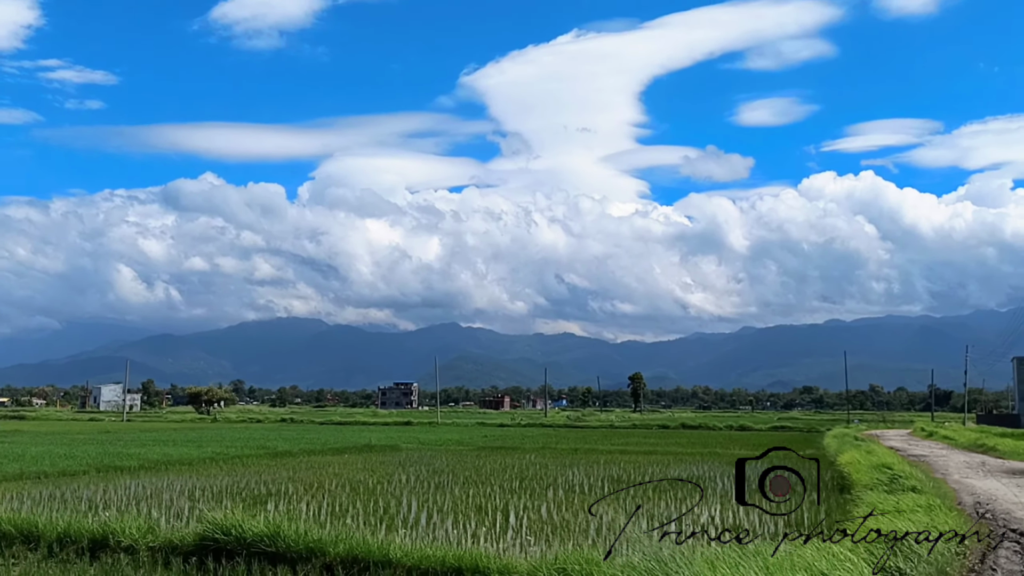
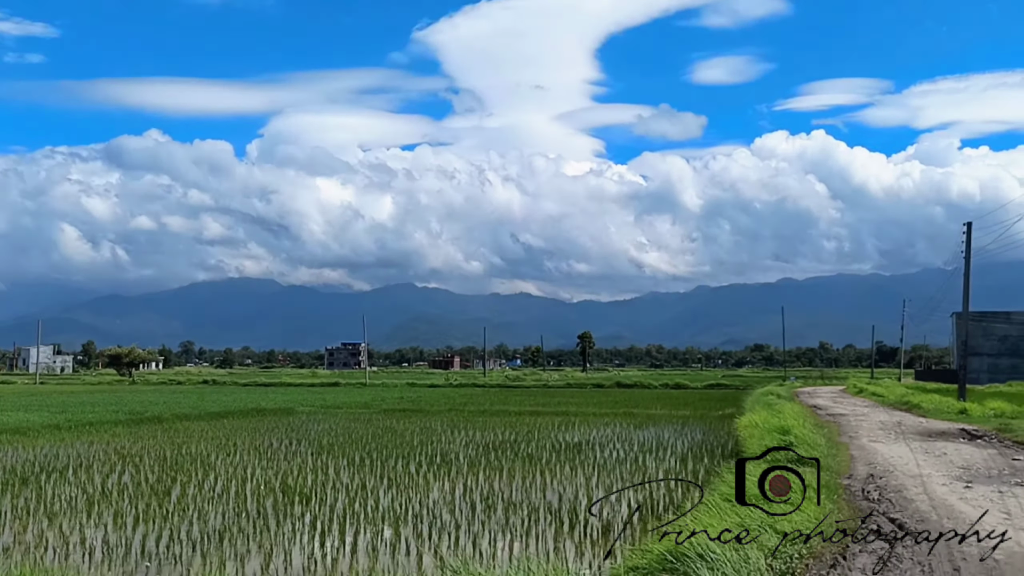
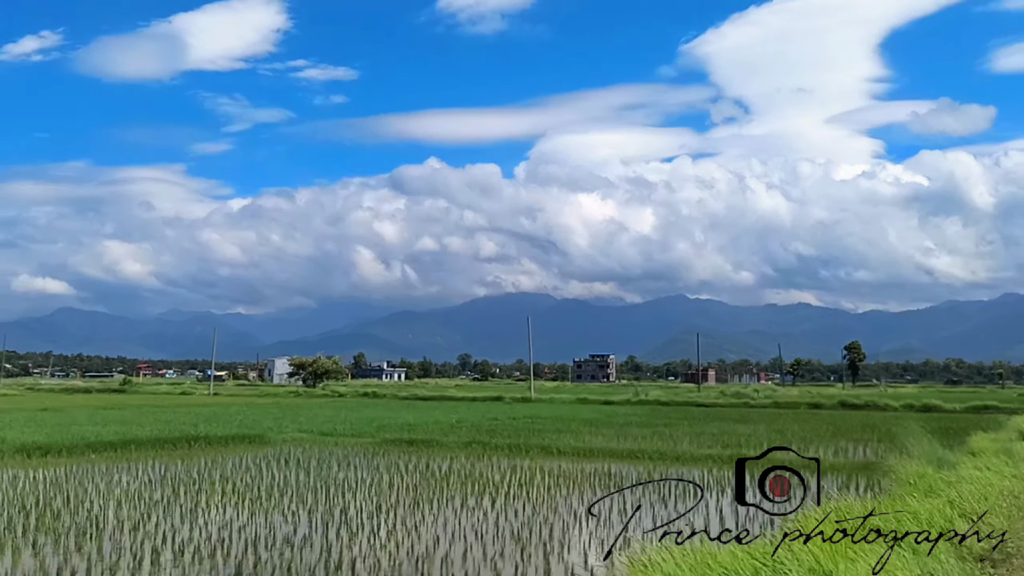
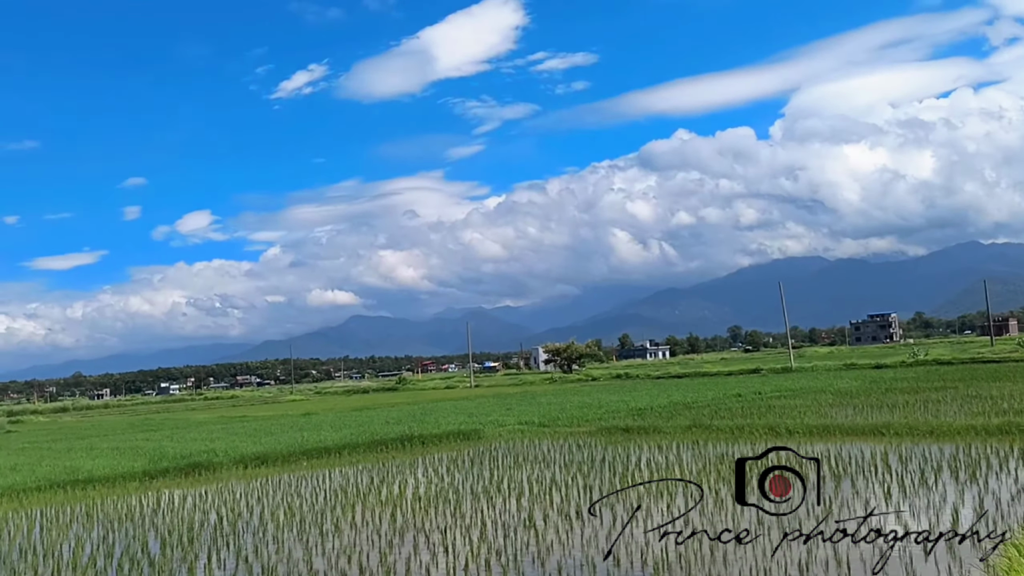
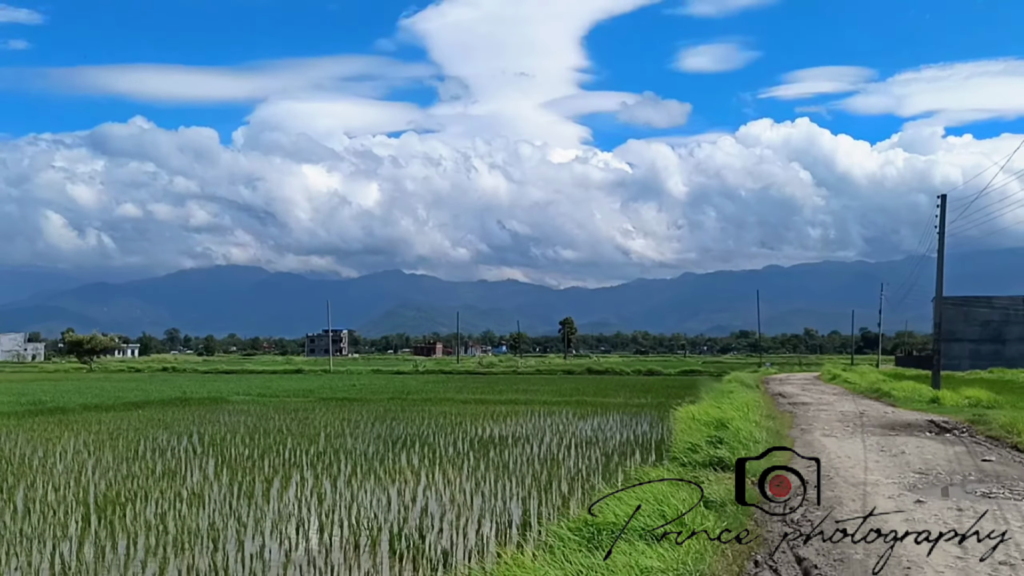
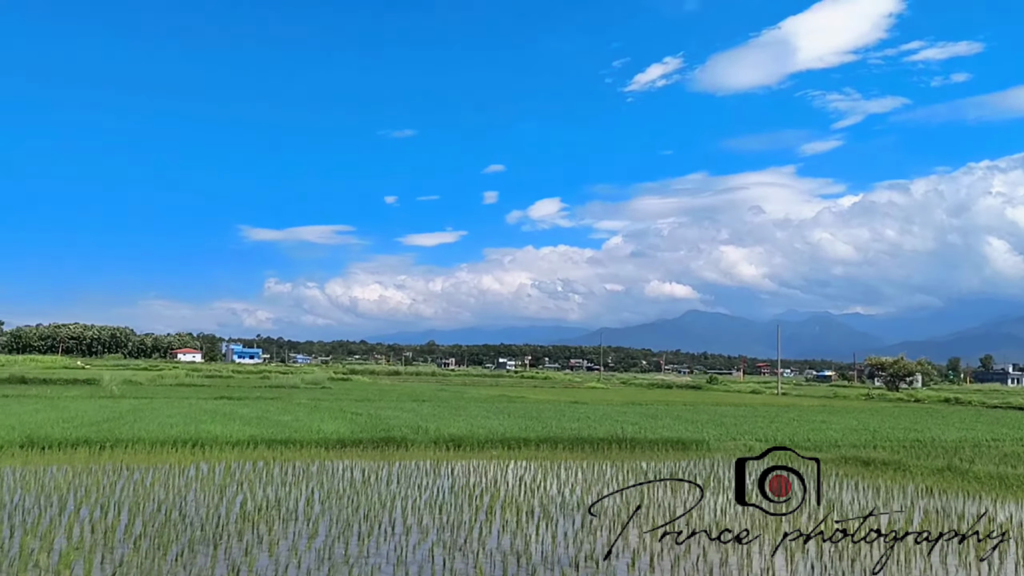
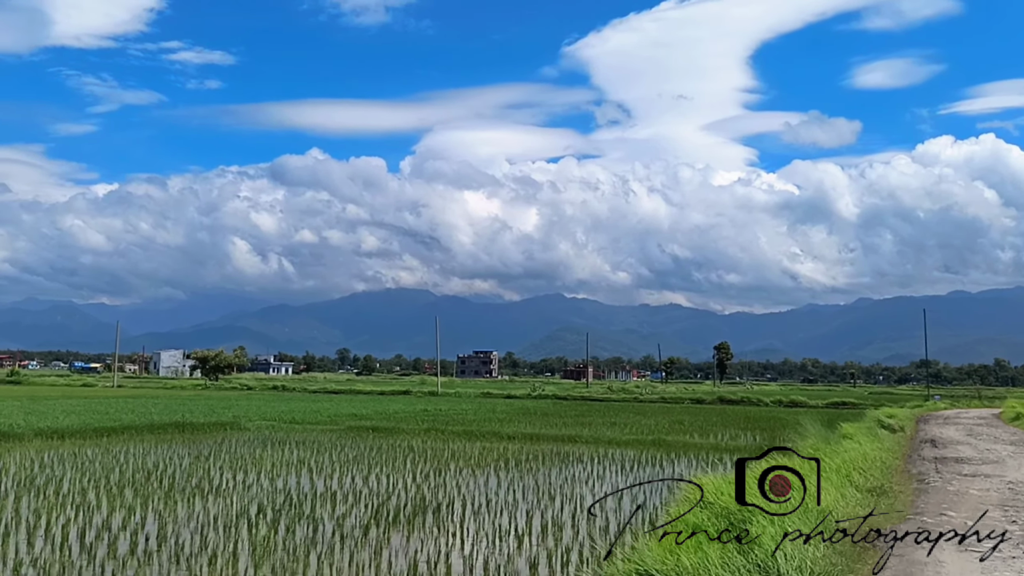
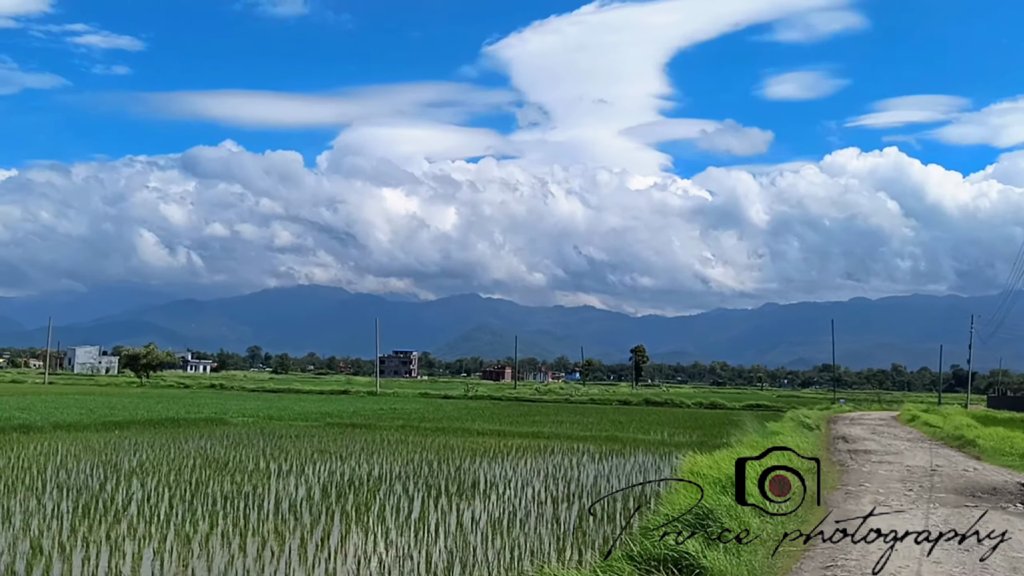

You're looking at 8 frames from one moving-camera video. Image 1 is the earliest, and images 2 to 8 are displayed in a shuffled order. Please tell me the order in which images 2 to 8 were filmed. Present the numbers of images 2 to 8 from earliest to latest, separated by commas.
2, 5, 8, 7, 3, 4, 6
